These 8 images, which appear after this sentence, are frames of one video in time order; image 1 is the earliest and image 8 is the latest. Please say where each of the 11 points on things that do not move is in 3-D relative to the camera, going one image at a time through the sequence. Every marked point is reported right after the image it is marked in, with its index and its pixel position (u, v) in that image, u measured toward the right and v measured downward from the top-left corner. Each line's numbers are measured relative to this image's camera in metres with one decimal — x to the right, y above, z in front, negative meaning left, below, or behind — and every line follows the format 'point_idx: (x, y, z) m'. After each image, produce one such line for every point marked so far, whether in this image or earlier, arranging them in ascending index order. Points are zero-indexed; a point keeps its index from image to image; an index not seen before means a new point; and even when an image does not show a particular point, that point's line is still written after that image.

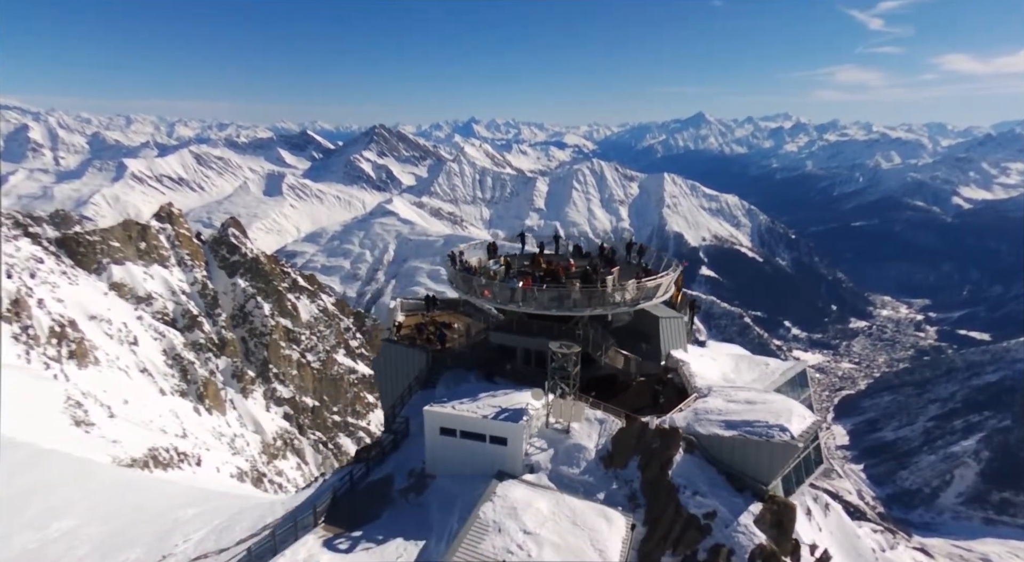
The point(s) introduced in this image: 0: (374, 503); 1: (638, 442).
0: (-3.6, -5.9, +17.4) m
1: (+3.2, -4.1, +16.5) m
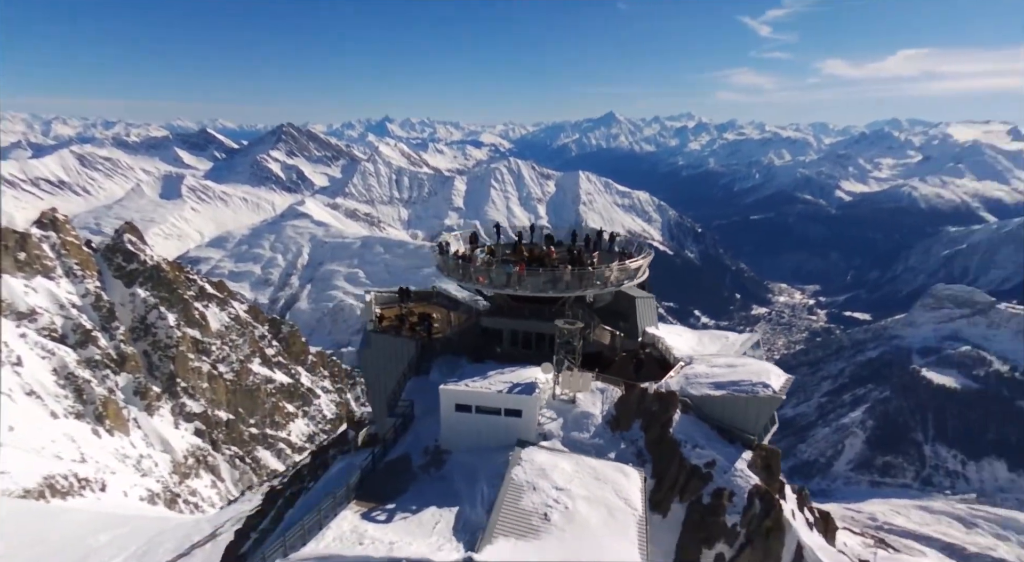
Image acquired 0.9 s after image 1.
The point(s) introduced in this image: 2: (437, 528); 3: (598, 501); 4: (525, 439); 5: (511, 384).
0: (-3.2, -5.6, +18.4) m
1: (+3.6, -3.5, +18.5) m
2: (-1.9, -6.0, +15.9) m
3: (+2.1, -5.3, +15.7) m
4: (+0.4, -4.5, +18.5) m
5: (+0.1, -3.0, +19.3) m
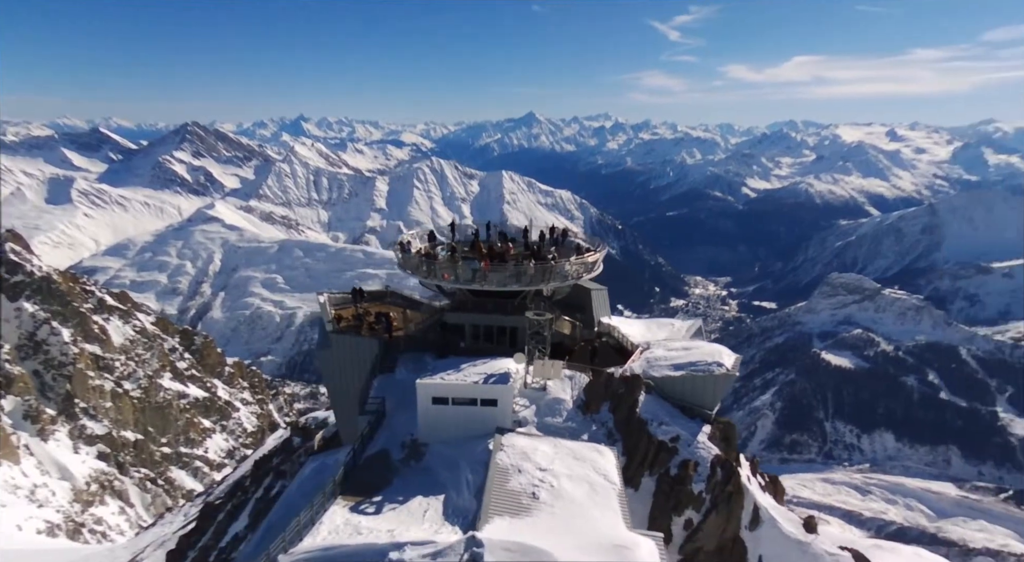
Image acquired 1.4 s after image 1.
0: (-3.8, -5.5, +18.9) m
1: (+2.9, -3.3, +19.8) m
2: (-2.2, -5.9, +16.6) m
3: (+1.8, -5.1, +16.9) m
4: (-0.3, -4.3, +19.4) m
5: (-0.8, -2.8, +20.1) m
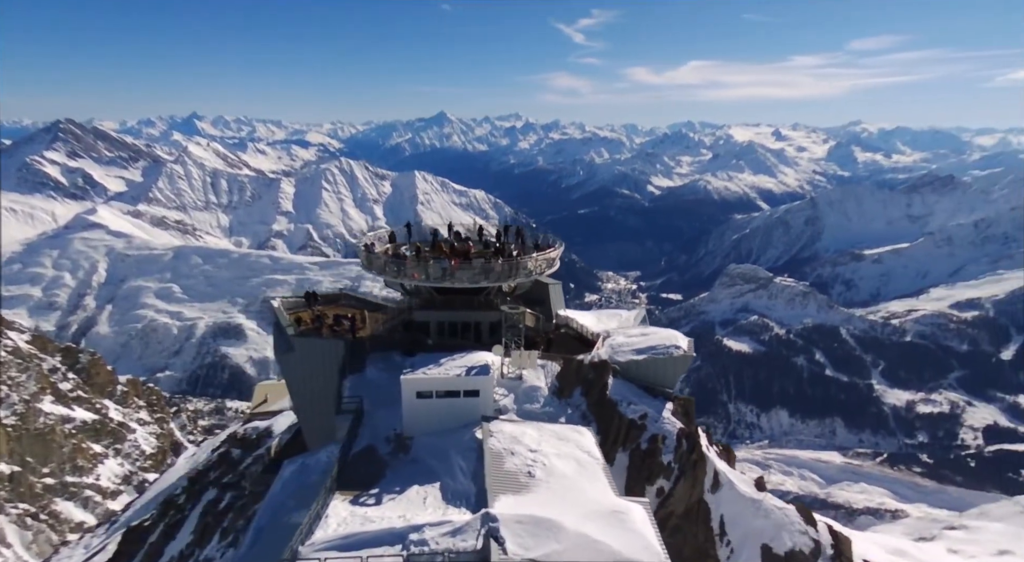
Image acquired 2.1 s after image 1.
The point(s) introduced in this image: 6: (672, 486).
0: (-4.2, -5.6, +19.6) m
1: (+2.2, -3.1, +21.5) m
2: (-2.3, -5.9, +17.5) m
3: (+1.6, -4.9, +18.4) m
4: (-0.8, -4.2, +20.7) m
5: (-1.5, -2.8, +21.2) m
6: (+4.8, -6.2, +19.8) m
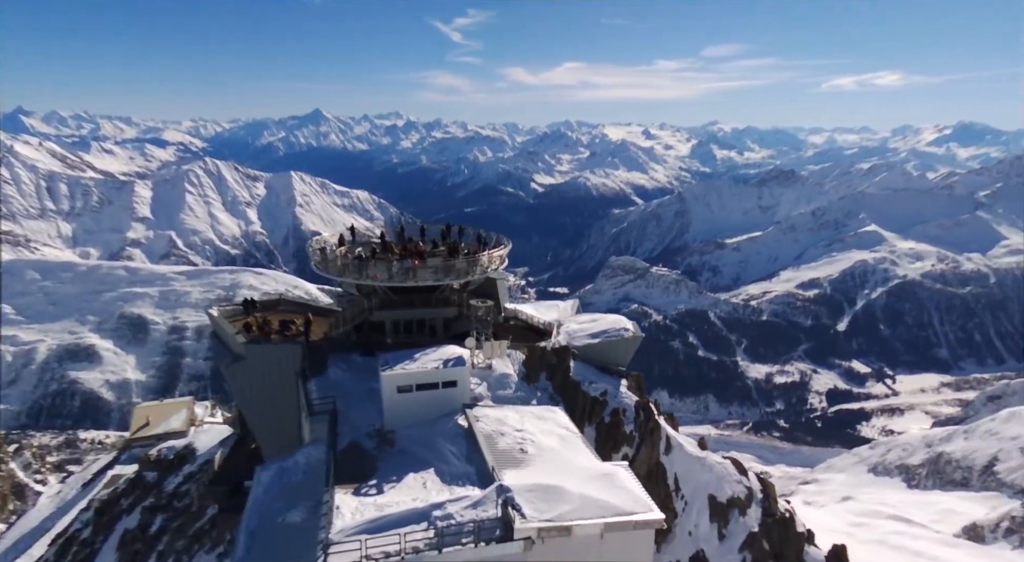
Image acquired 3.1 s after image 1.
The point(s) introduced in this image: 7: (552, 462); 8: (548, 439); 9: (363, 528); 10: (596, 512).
0: (-4.7, -5.6, +20.4) m
1: (+1.1, -2.9, +23.5) m
2: (-2.4, -5.9, +18.8) m
3: (+1.2, -4.7, +20.4) m
4: (-1.6, -4.1, +22.2) m
5: (-2.4, -2.7, +22.6) m
6: (+4.1, -5.8, +22.4) m
7: (+1.2, -5.2, +18.7) m
8: (+1.2, -4.8, +20.0) m
9: (-3.6, -6.1, +16.2) m
10: (+2.1, -5.8, +16.5) m
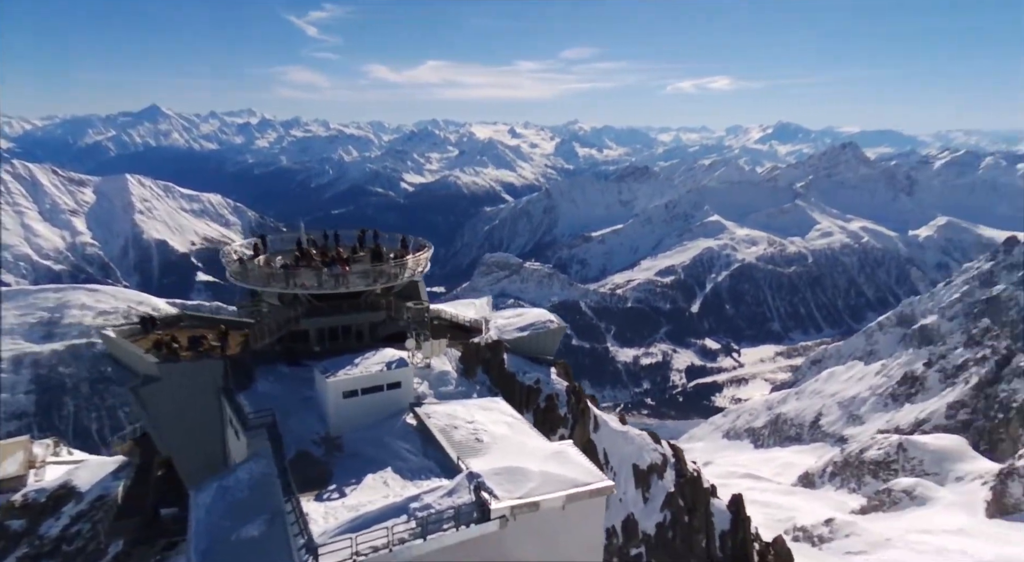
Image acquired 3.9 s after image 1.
0: (-6.2, -5.9, +20.7) m
1: (-1.3, -2.8, +24.9) m
2: (-3.6, -6.0, +19.6) m
3: (-0.5, -4.7, +21.9) m
4: (-3.6, -4.2, +23.0) m
5: (-4.6, -2.9, +23.3) m
6: (+2.1, -5.7, +24.5) m
7: (-0.1, -5.1, +20.3) m
8: (-0.4, -4.8, +21.5) m
9: (-4.2, -6.3, +16.8) m
10: (+1.3, -5.7, +18.3) m
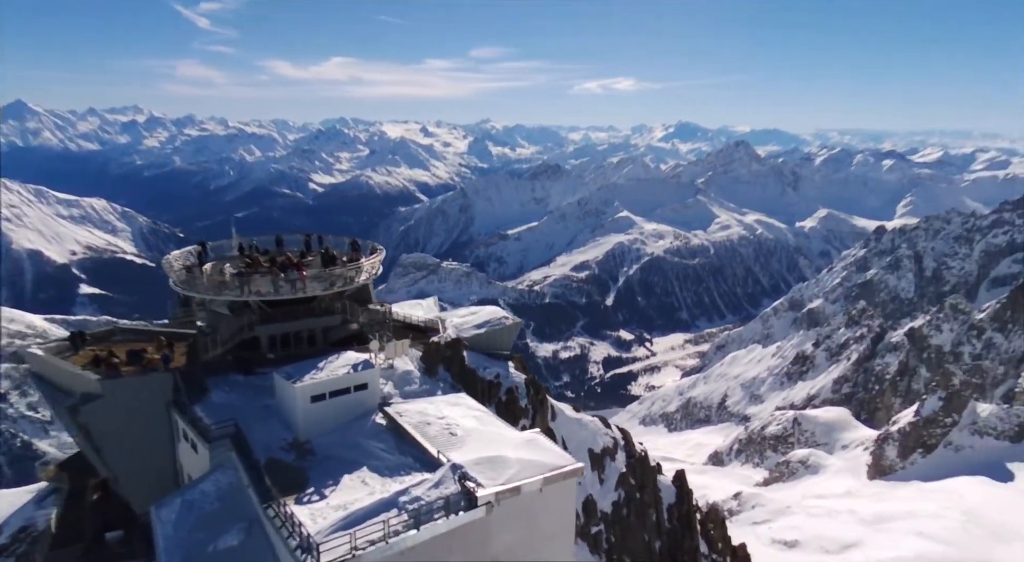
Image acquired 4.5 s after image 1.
0: (-7.0, -6.0, +20.8) m
1: (-2.8, -2.9, +25.6) m
2: (-4.3, -6.1, +20.1) m
3: (-1.6, -4.7, +22.8) m
4: (-4.9, -4.3, +23.4) m
5: (-5.9, -3.0, +23.6) m
6: (+0.6, -5.6, +25.7) m
7: (-1.0, -5.1, +21.2) m
8: (-1.4, -4.8, +22.4) m
9: (-4.5, -6.4, +17.2) m
10: (+0.7, -5.6, +19.5) m
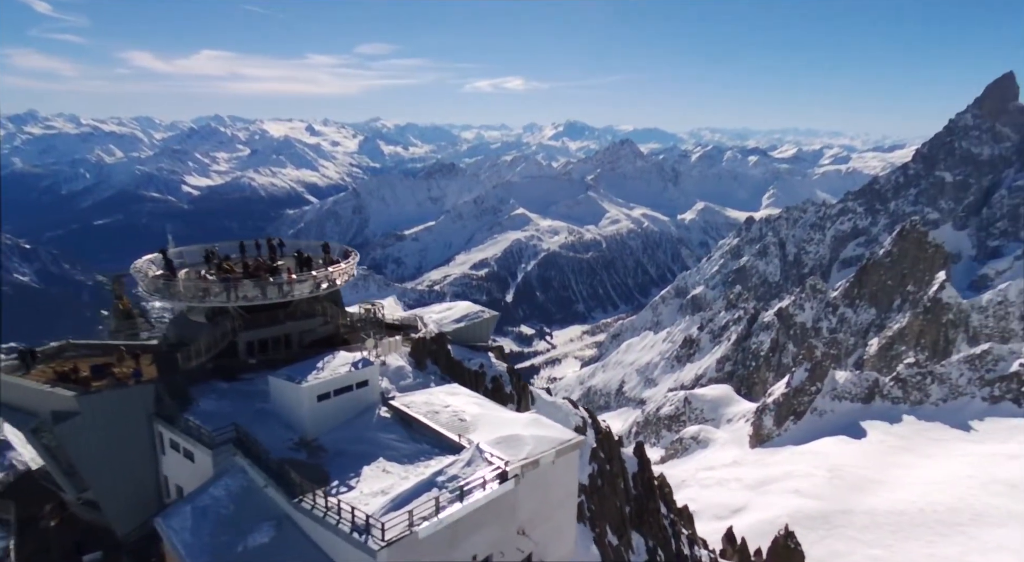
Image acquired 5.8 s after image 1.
0: (-6.6, -6.1, +21.3) m
1: (-3.4, -2.8, +26.7) m
2: (-3.7, -6.0, +21.0) m
3: (-1.6, -4.5, +24.1) m
4: (-5.0, -4.3, +24.2) m
5: (-6.0, -3.0, +24.1) m
6: (+0.1, -5.3, +27.4) m
7: (-0.7, -4.9, +22.7) m
8: (-1.4, -4.6, +23.8) m
9: (-3.4, -6.4, +18.1) m
10: (+1.2, -5.4, +21.3) m
